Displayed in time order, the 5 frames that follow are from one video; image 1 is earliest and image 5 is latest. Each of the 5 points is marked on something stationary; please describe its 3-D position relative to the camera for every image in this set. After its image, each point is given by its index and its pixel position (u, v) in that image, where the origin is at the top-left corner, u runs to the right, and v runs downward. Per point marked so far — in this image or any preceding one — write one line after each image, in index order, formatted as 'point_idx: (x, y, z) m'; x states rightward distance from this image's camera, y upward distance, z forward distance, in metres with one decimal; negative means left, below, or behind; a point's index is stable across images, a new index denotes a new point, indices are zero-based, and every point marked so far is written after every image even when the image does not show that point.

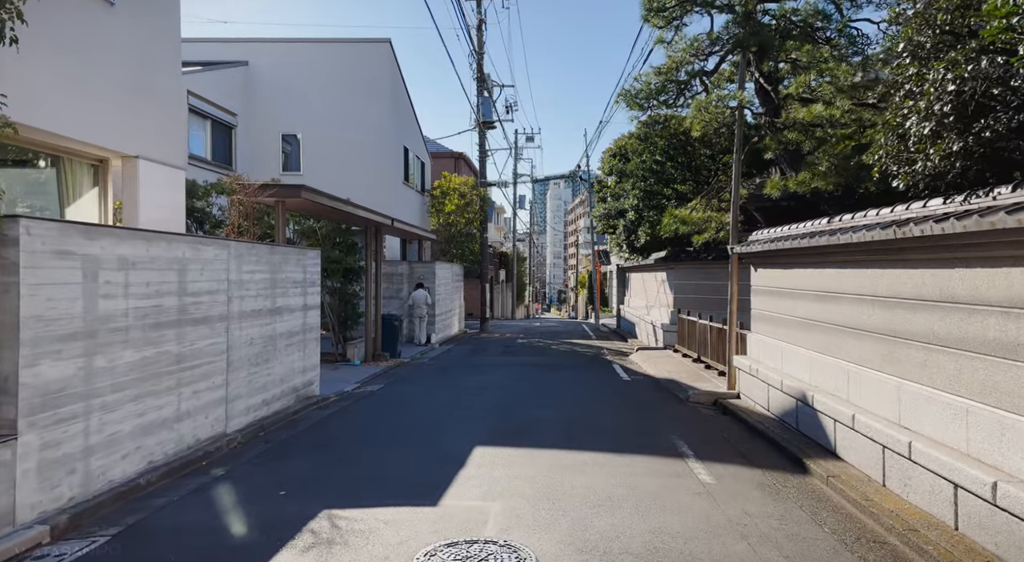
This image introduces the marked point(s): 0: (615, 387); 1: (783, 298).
0: (+2.0, -2.1, +11.8) m
1: (+3.9, -0.3, +8.8) m
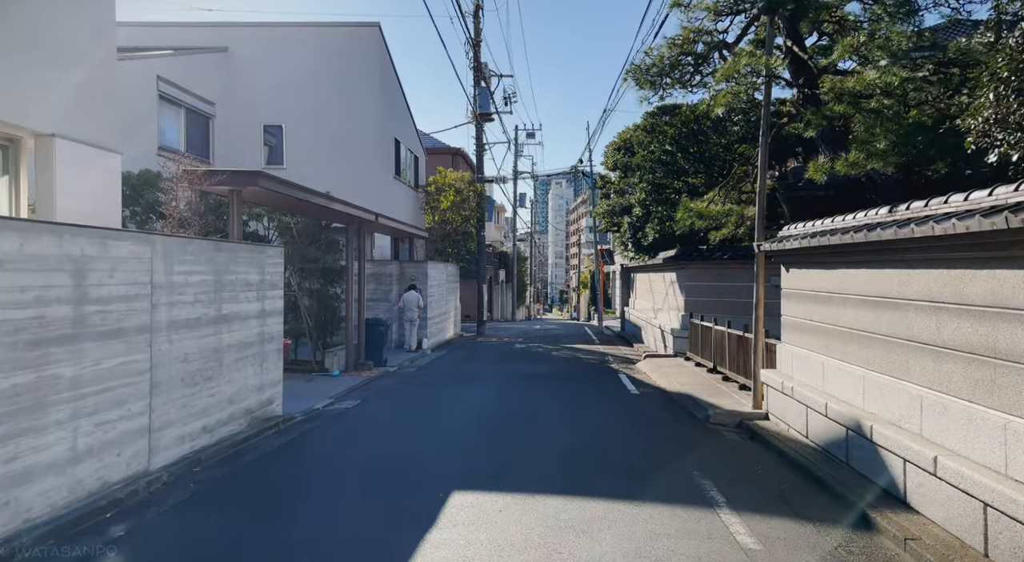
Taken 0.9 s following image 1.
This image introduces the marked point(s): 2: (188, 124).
0: (+1.9, -2.1, +10.5) m
1: (+3.8, -0.3, +7.4) m
2: (-9.1, +4.4, +17.1) m
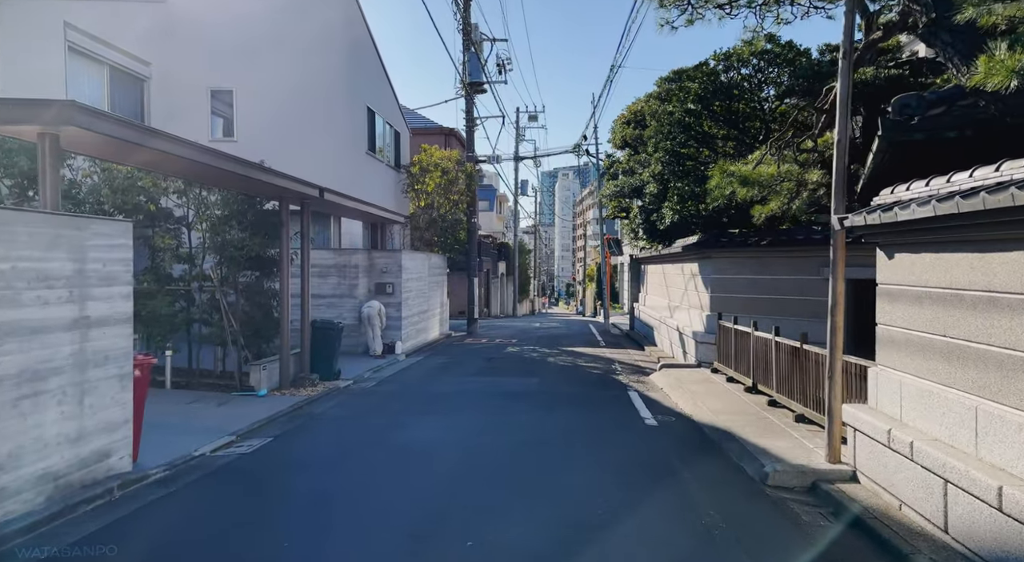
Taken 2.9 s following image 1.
0: (+1.5, -2.0, +7.6) m
1: (+3.4, -0.2, +4.5) m
2: (-9.4, +4.5, +14.3) m
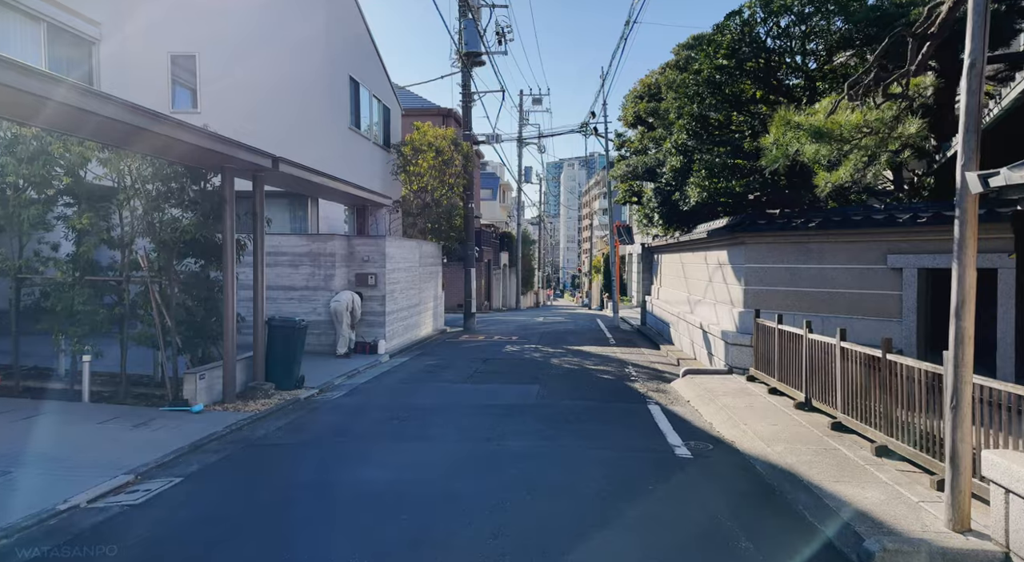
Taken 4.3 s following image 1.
0: (+1.4, -1.9, +5.7) m
1: (+3.3, -0.2, +2.6) m
2: (-9.4, +4.7, +12.4) m
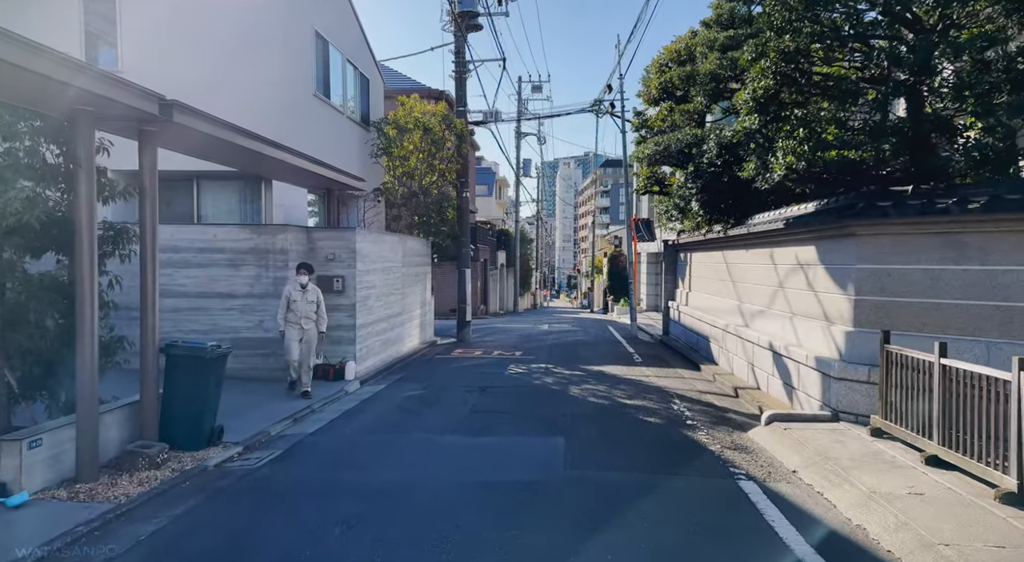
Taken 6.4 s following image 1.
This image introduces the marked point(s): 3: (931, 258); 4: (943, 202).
0: (+1.6, -2.0, +2.7) m
1: (+3.5, -0.2, -0.4) m
2: (-9.3, +4.7, +9.3) m
3: (+4.6, +0.2, +6.6) m
4: (+4.6, +0.9, +6.1) m
